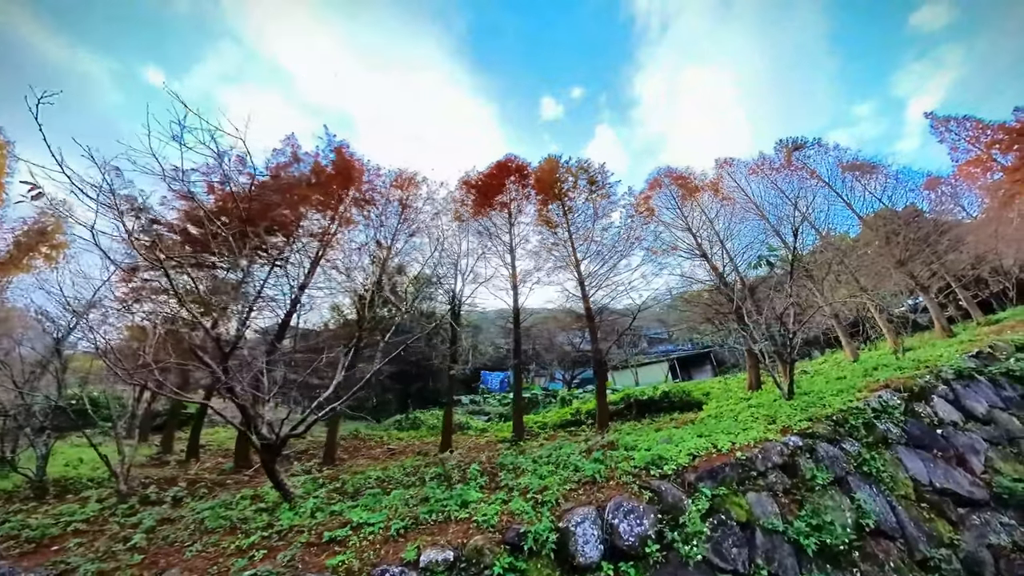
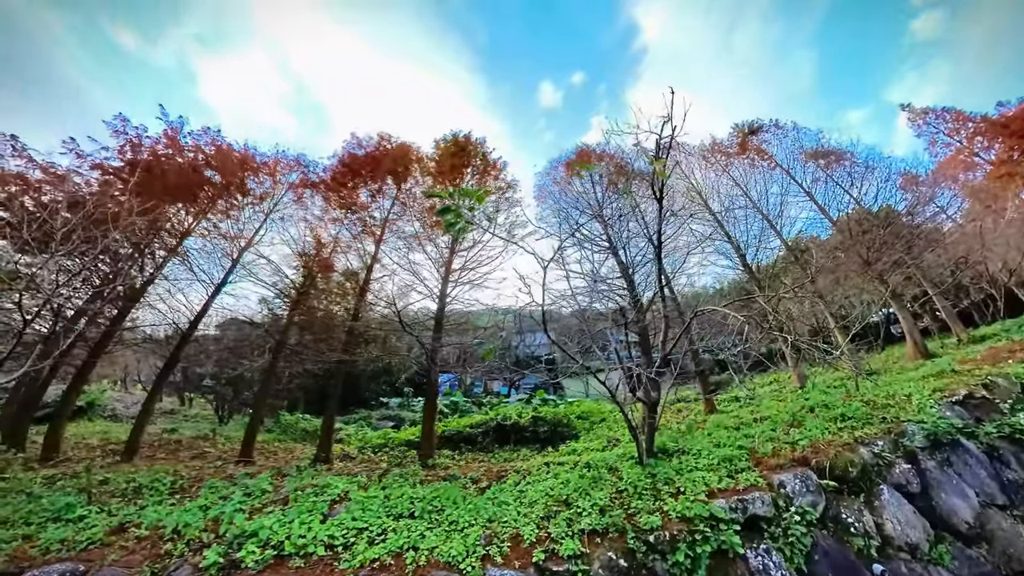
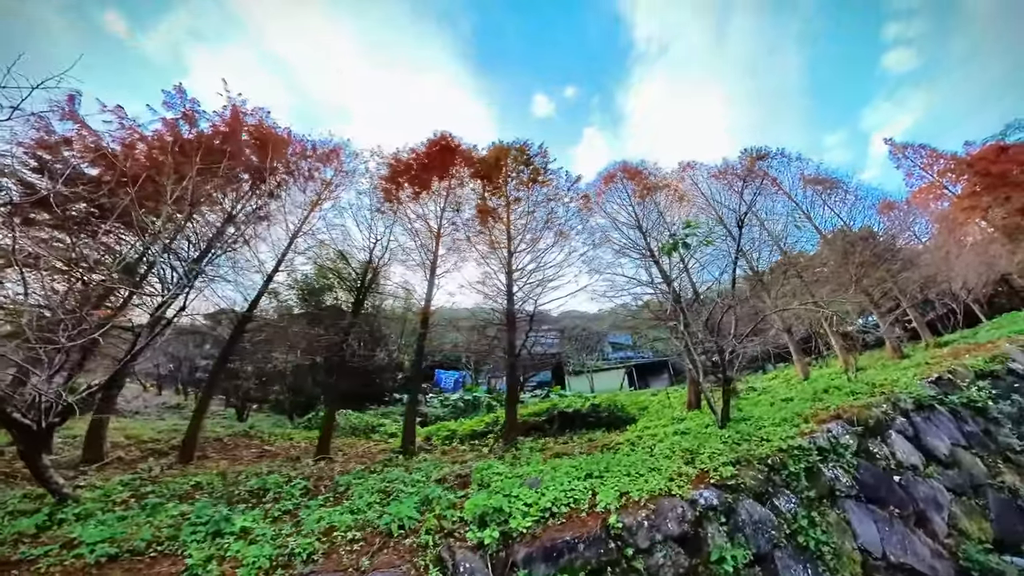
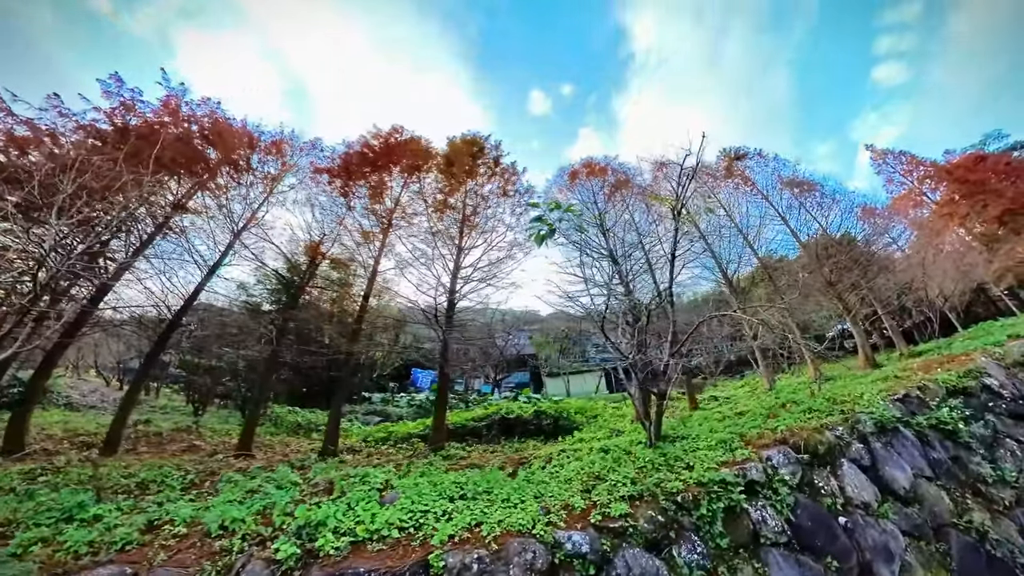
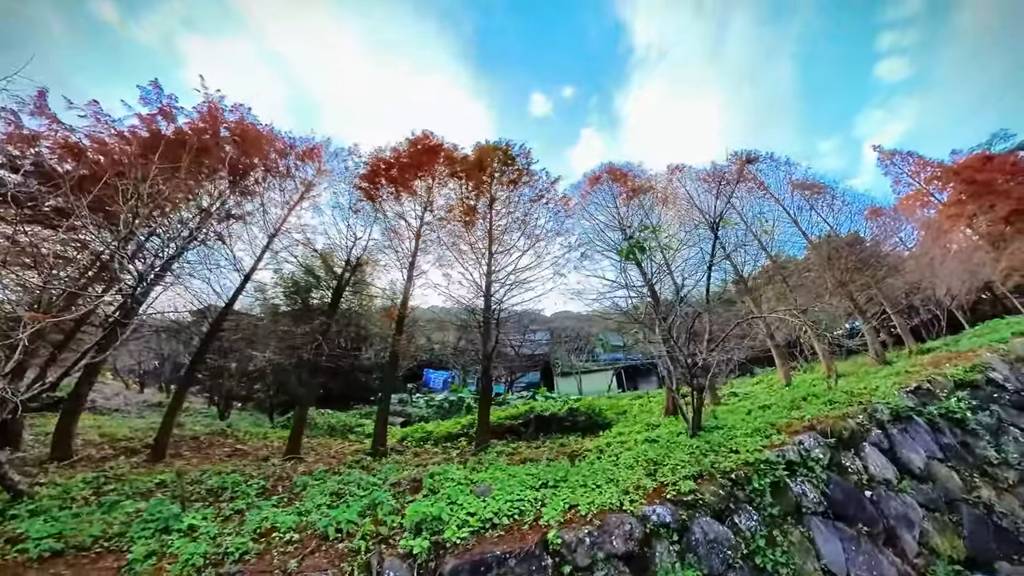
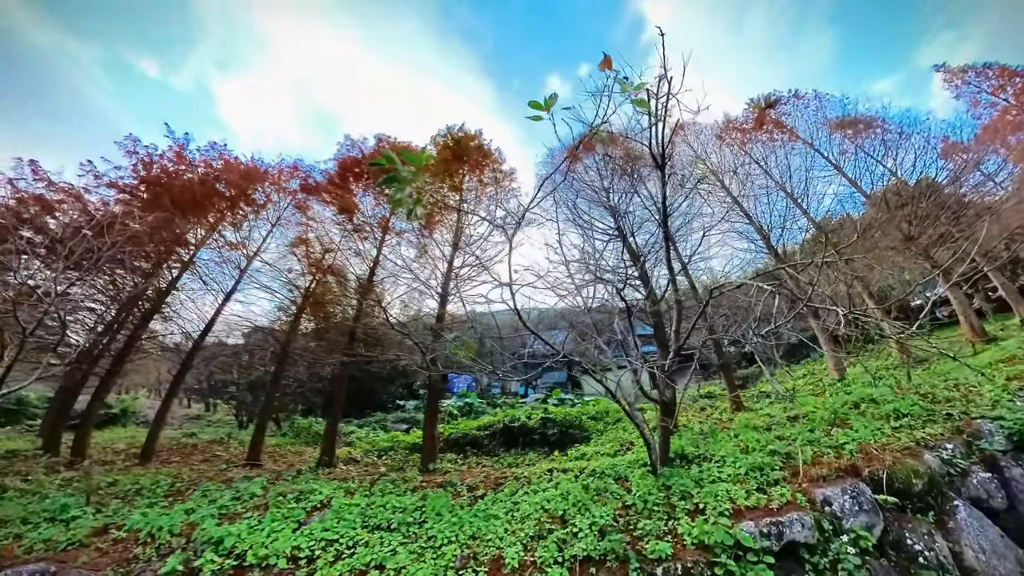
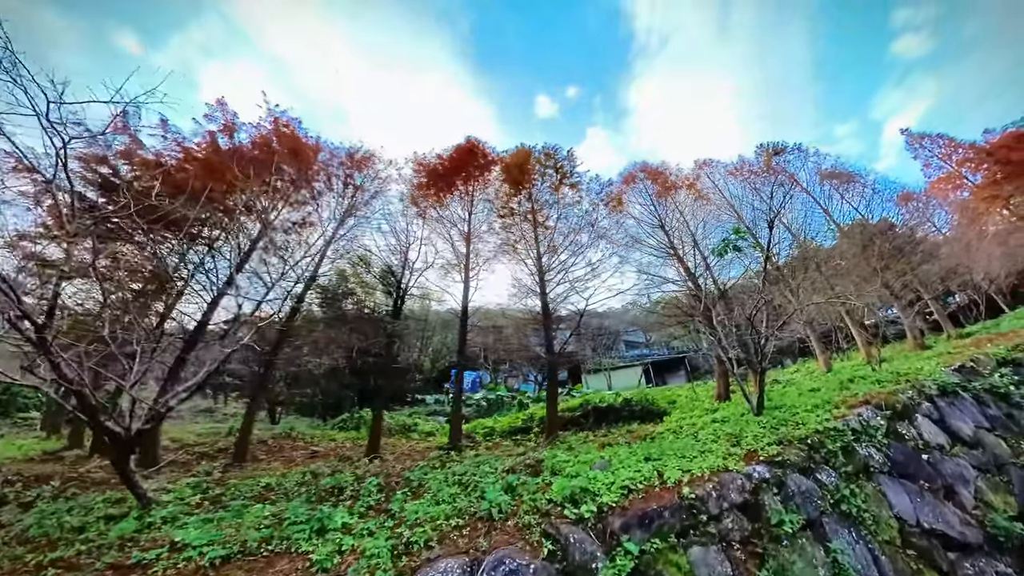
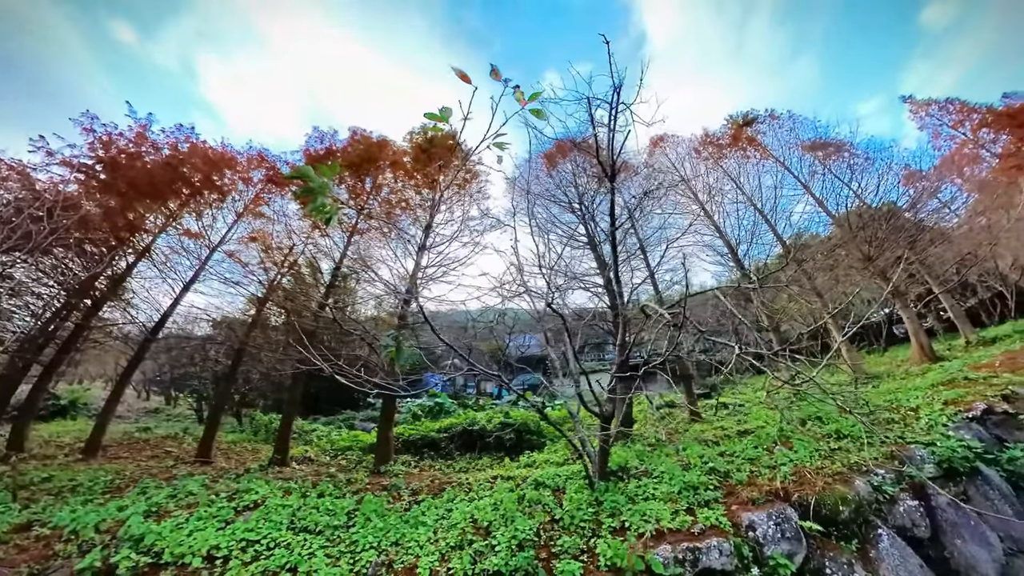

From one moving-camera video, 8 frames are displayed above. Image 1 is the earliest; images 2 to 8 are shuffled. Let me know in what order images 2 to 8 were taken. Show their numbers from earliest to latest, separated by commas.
7, 3, 5, 4, 2, 6, 8
